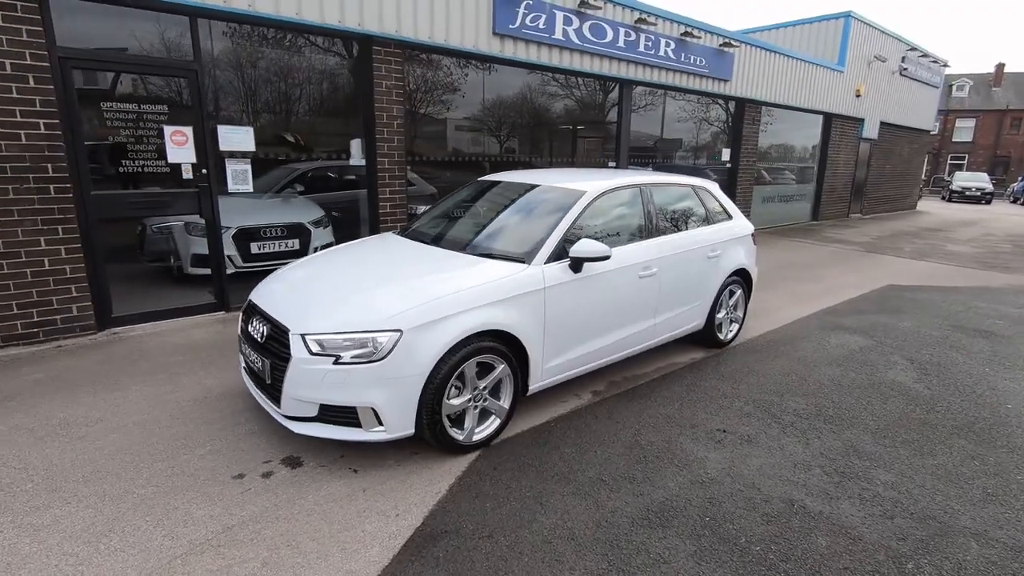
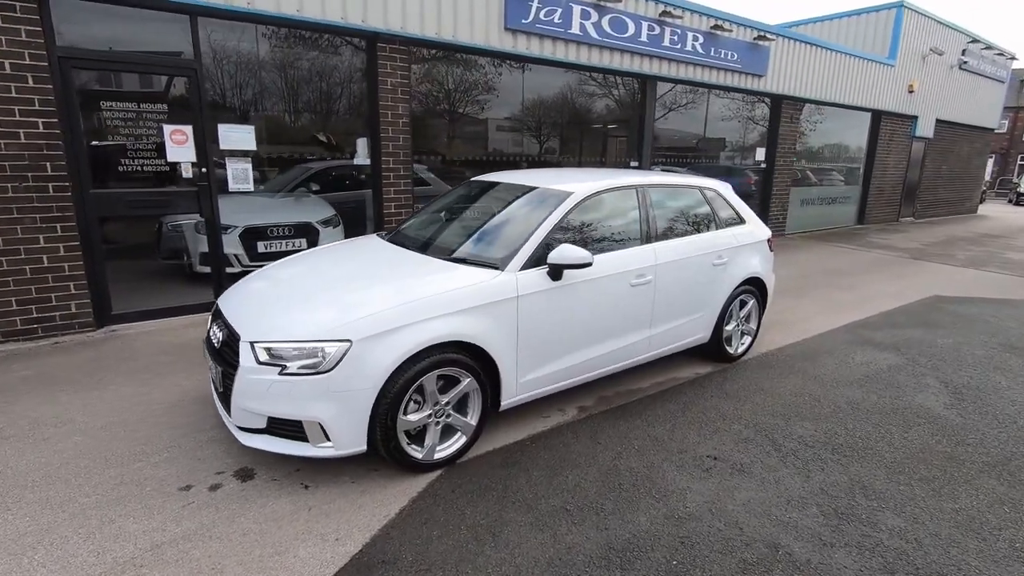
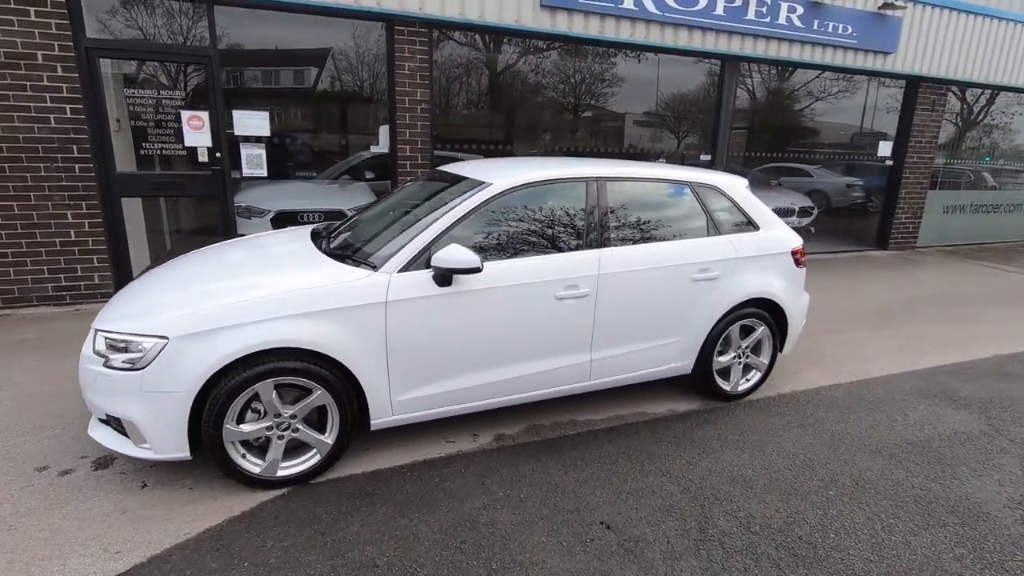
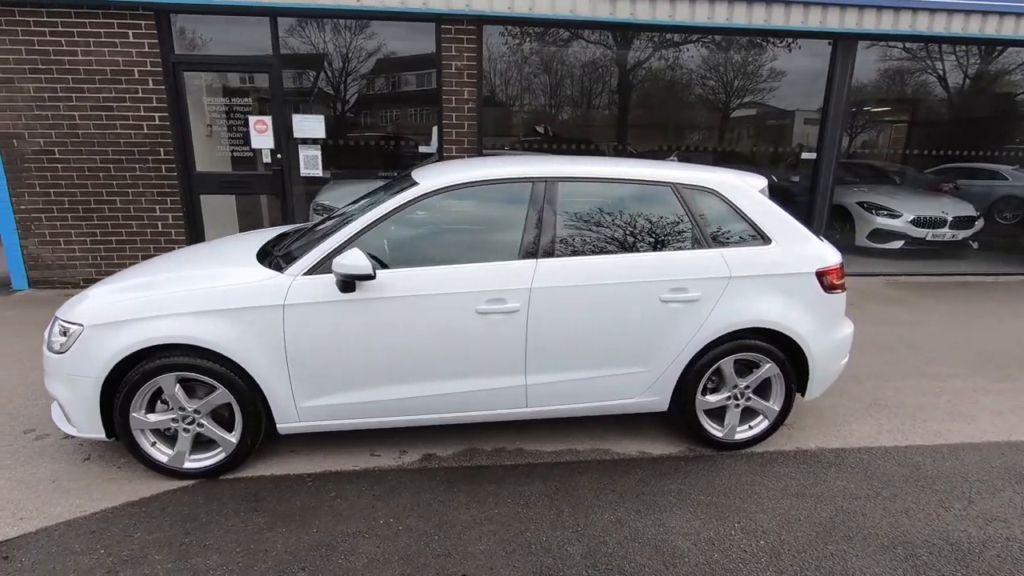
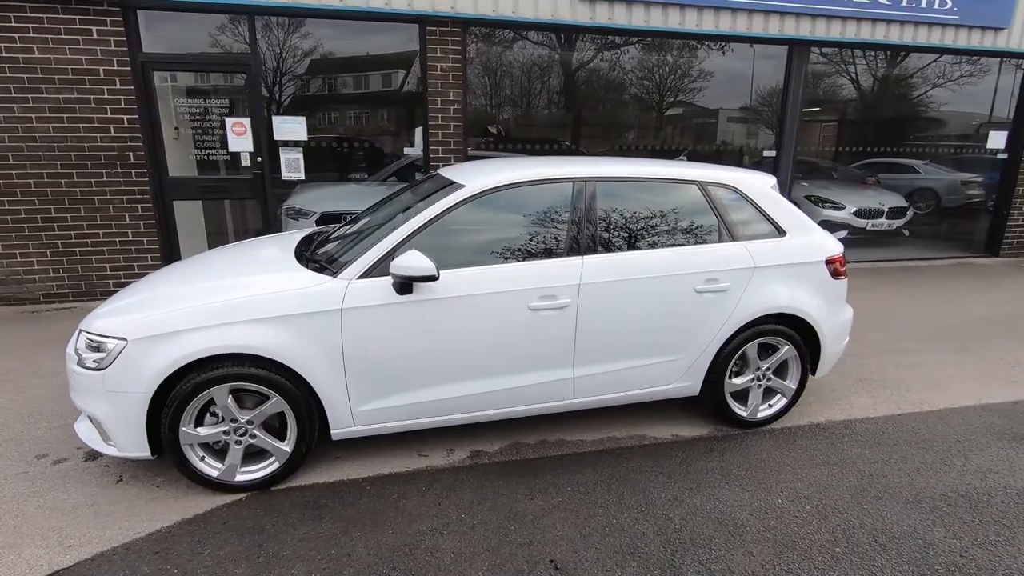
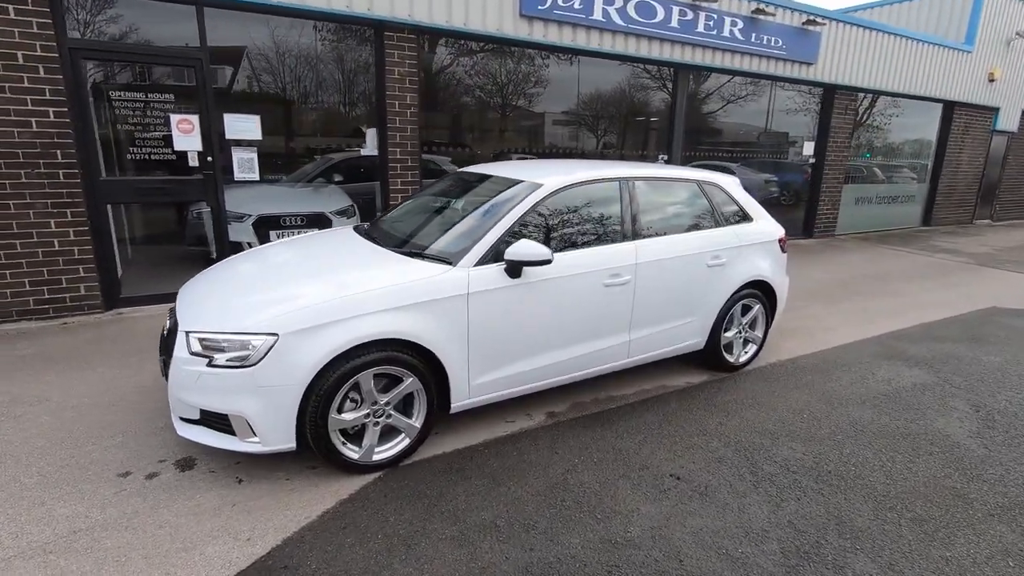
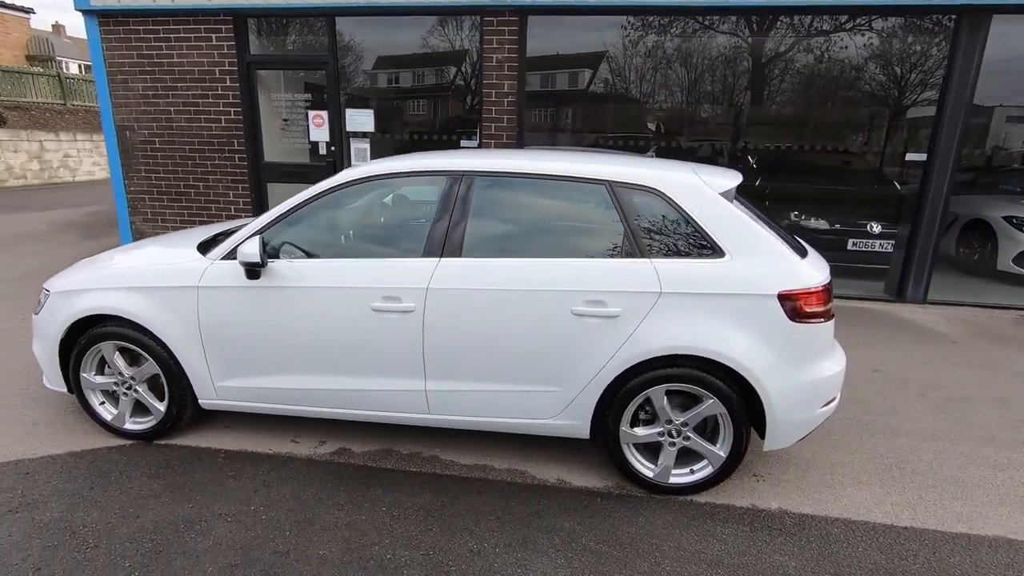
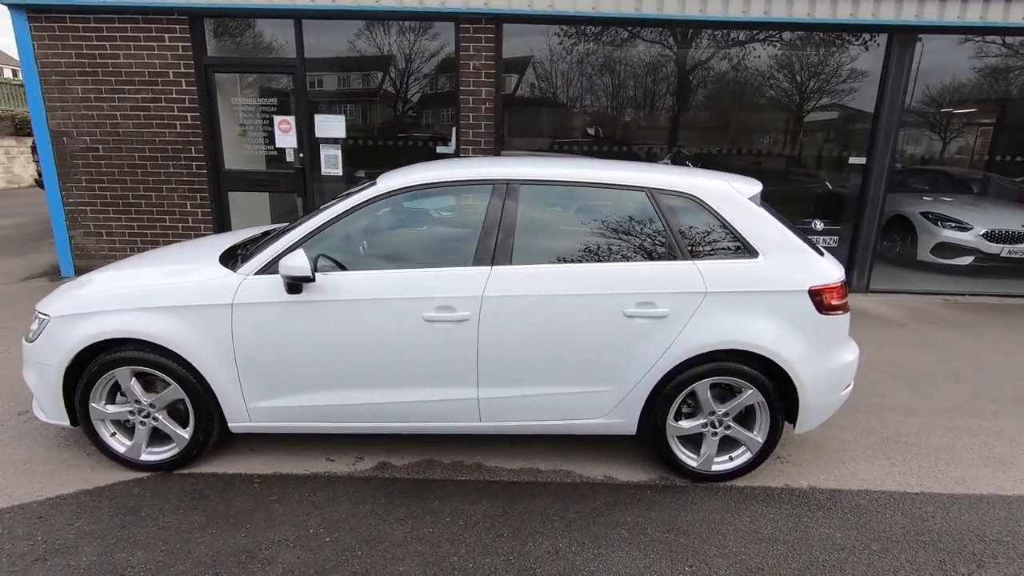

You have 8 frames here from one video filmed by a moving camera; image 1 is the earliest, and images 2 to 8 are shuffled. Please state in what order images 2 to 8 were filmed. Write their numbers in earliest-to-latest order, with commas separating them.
2, 6, 3, 5, 4, 8, 7
